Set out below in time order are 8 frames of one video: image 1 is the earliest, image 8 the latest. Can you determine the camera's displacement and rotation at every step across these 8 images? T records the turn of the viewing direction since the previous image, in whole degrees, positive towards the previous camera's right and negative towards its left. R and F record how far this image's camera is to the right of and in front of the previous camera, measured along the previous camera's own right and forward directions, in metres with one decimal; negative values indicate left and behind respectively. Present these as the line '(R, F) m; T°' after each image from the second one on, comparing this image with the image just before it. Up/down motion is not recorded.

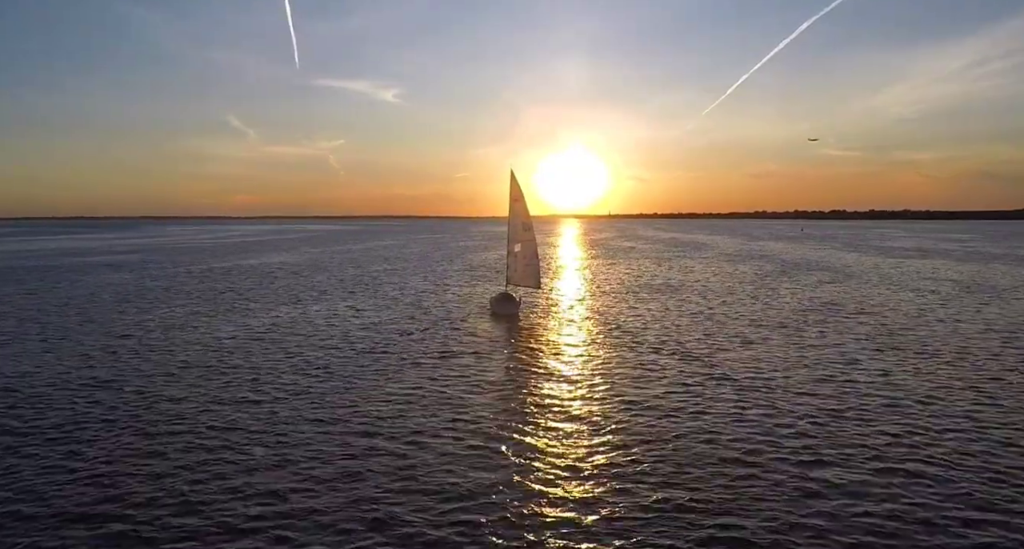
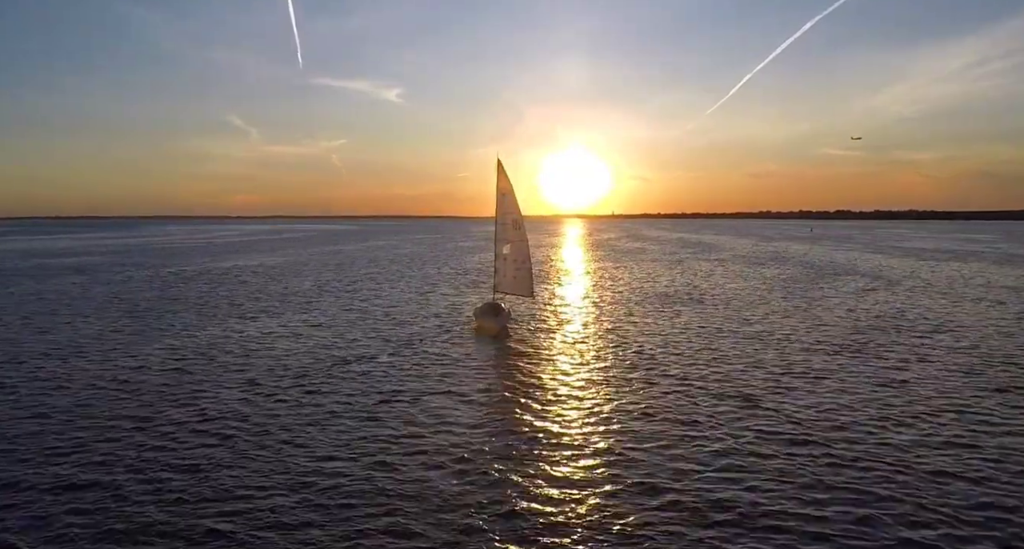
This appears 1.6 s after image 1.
(+0.8, +7.7) m; 0°
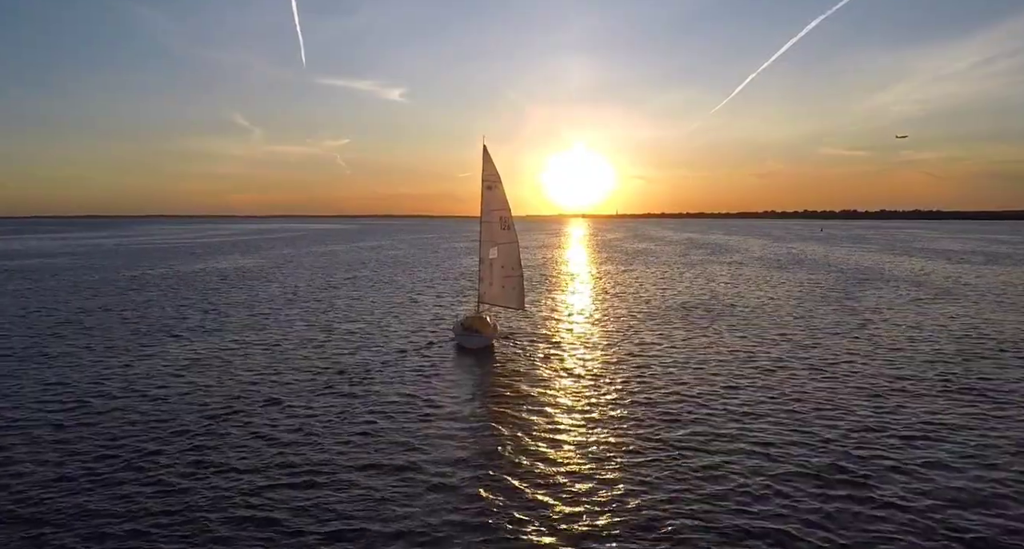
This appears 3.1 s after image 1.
(+0.7, +7.2) m; 0°
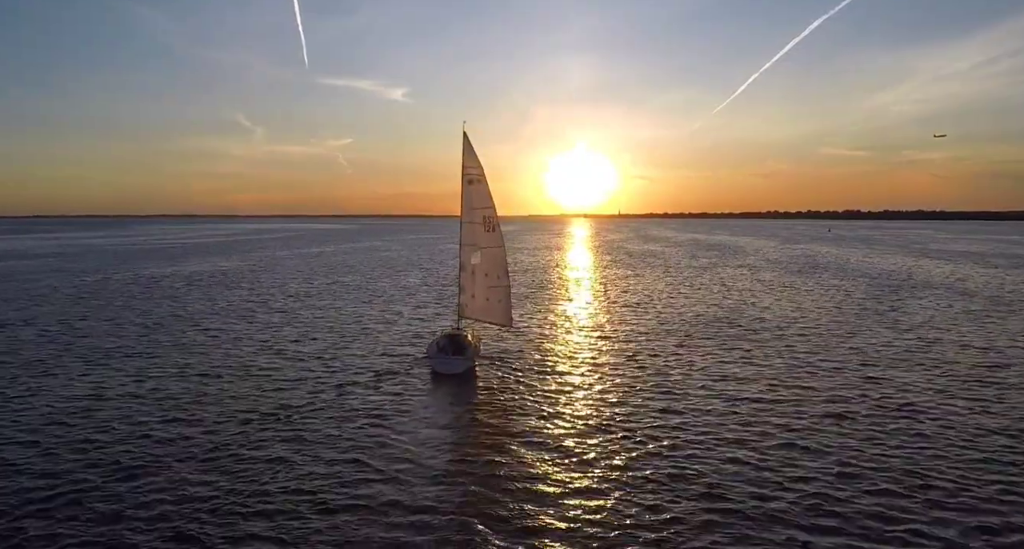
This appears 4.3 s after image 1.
(+0.7, +5.6) m; 0°
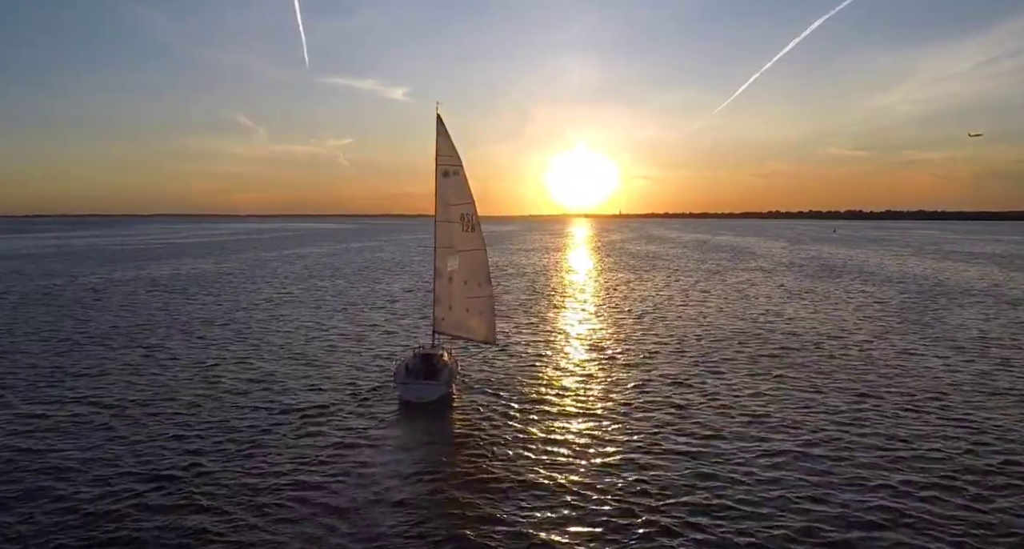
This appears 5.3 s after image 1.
(+0.6, +4.6) m; 0°
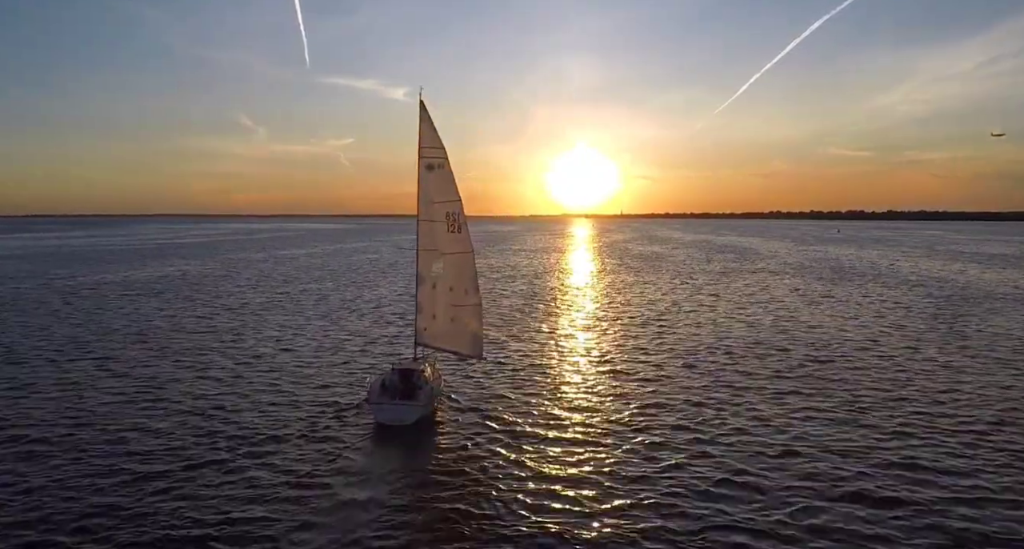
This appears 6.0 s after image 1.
(+0.3, +2.6) m; 0°
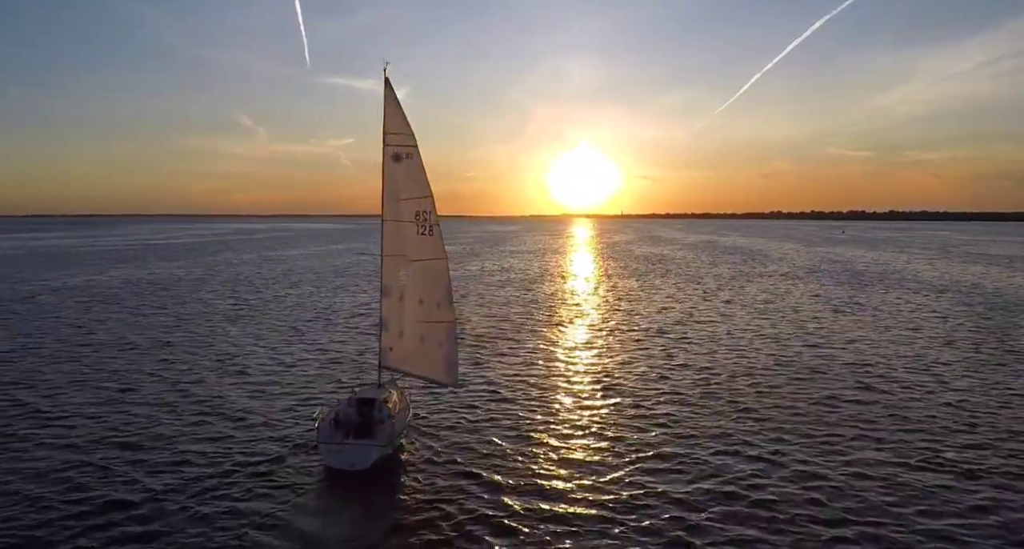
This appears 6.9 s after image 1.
(+0.4, +3.6) m; 0°
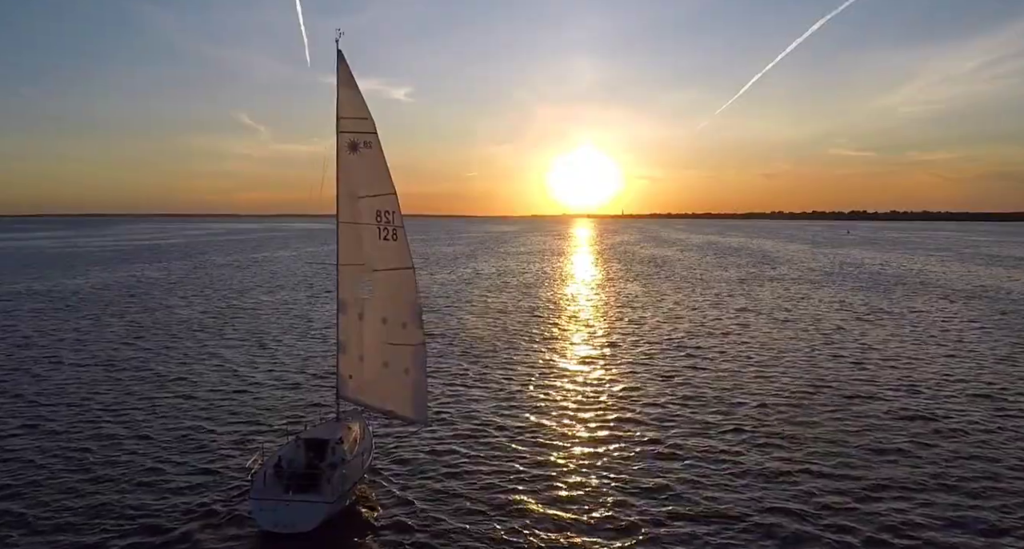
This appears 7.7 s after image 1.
(+0.4, +3.1) m; 0°
